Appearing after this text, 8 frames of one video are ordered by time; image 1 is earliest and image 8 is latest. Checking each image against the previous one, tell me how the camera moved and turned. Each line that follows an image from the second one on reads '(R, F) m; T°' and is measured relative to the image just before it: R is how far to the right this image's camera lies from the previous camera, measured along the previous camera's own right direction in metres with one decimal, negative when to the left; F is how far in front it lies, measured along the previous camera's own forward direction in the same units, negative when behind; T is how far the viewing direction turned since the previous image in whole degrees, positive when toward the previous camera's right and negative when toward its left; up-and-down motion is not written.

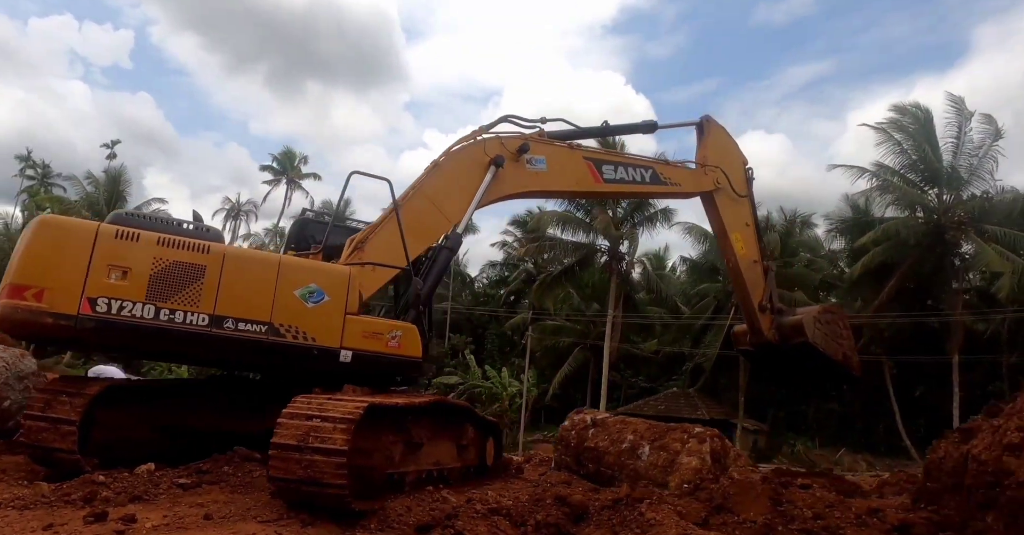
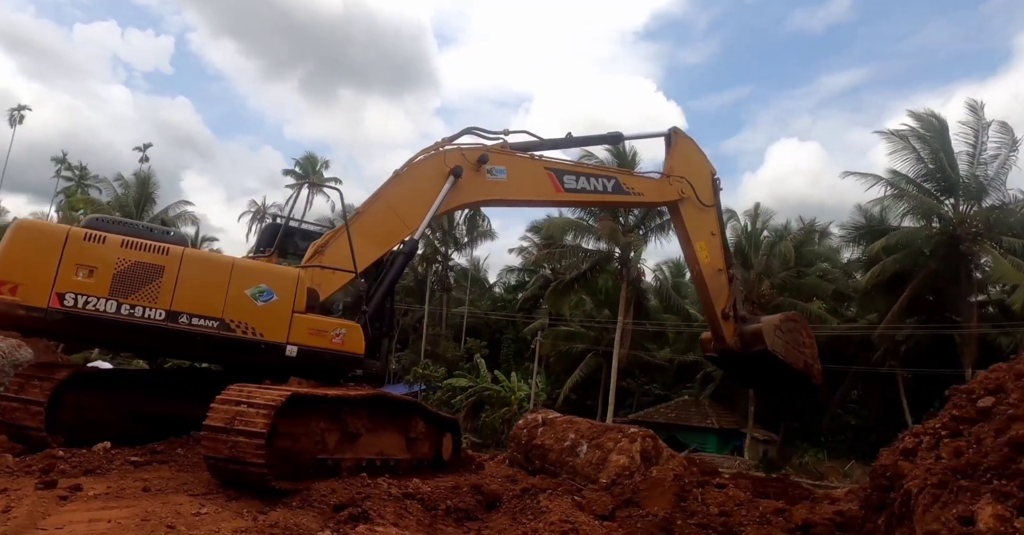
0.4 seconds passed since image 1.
(+0.8, -0.3) m; -3°
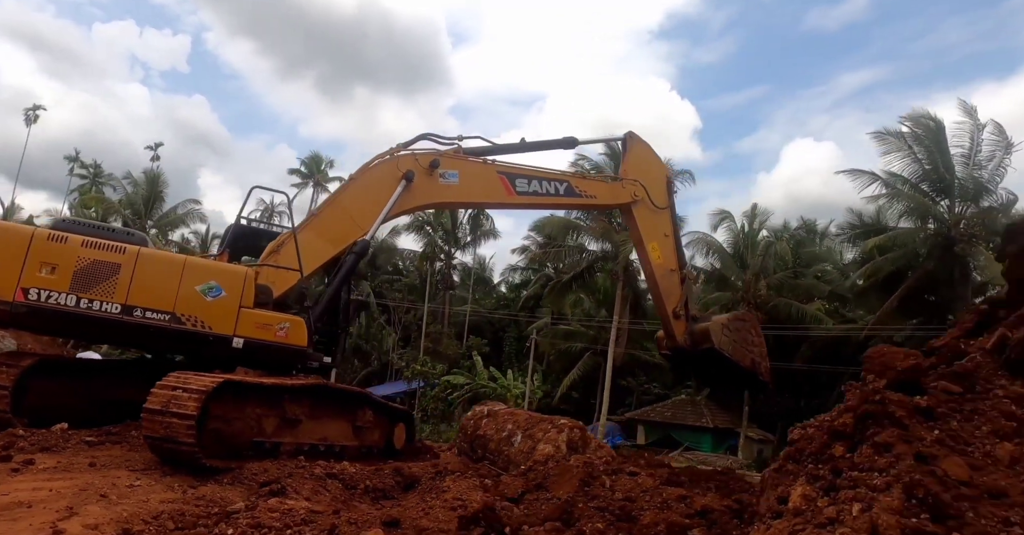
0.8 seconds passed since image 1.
(+0.8, -0.3) m; -2°
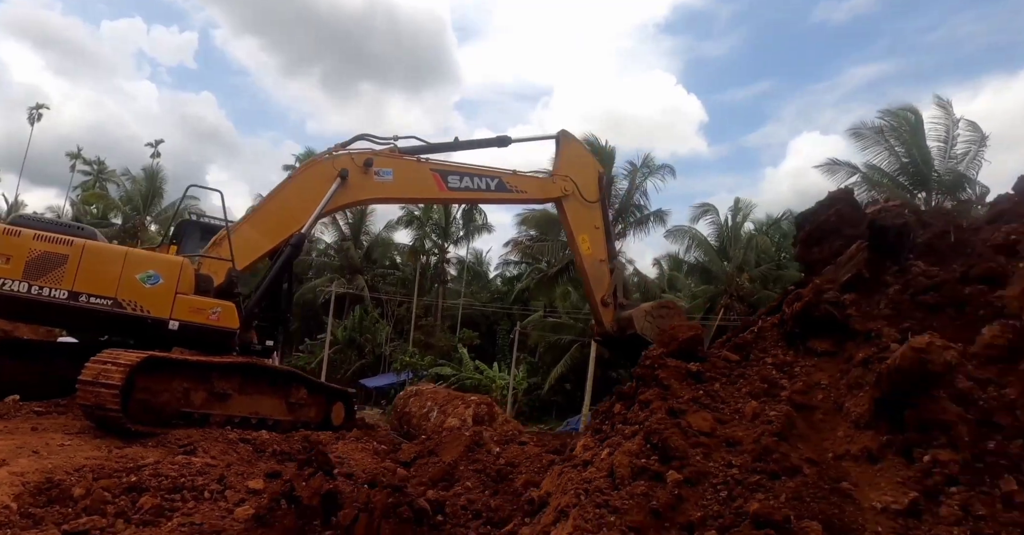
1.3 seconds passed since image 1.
(+1.0, -0.6) m; -2°
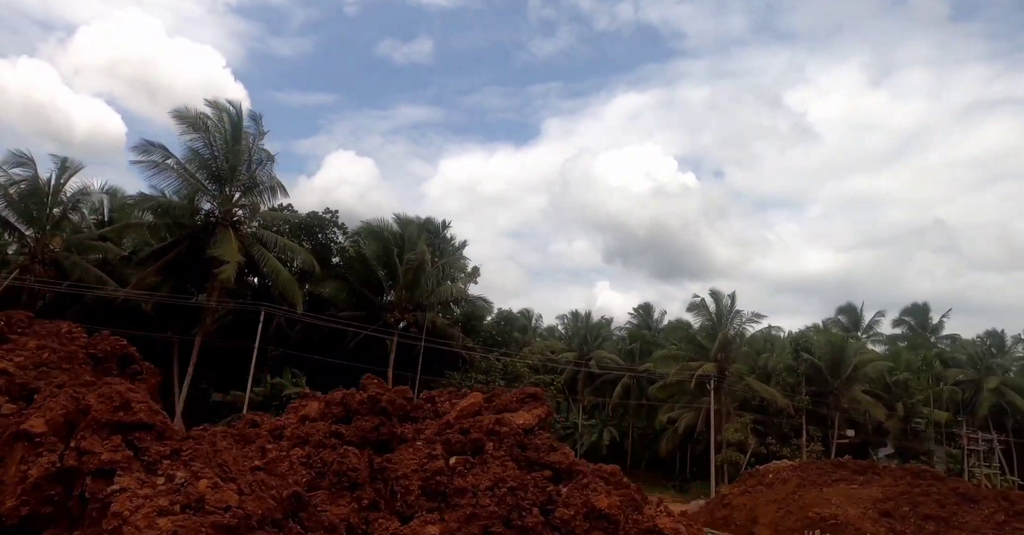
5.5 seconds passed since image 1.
(+9.3, -4.1) m; +28°
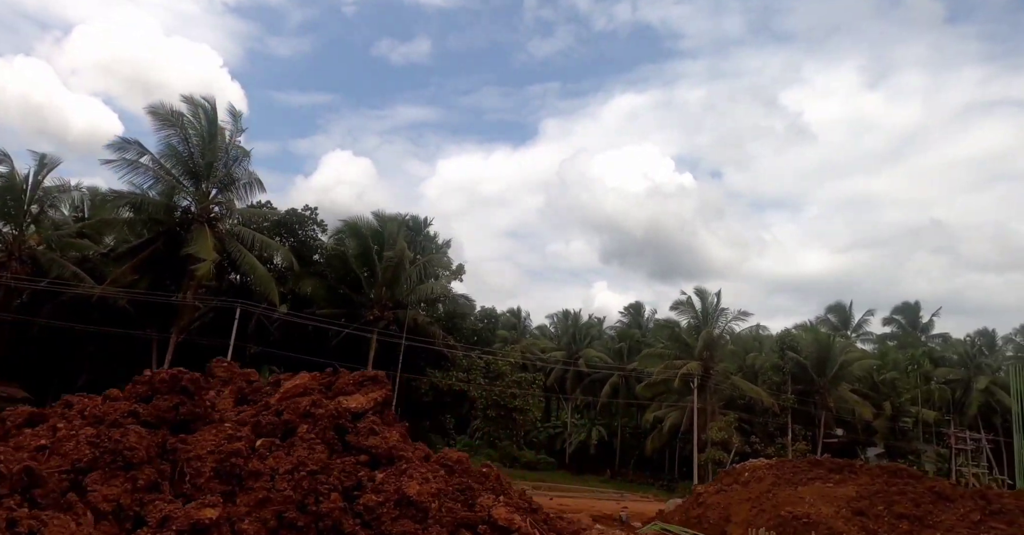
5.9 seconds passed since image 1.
(+0.9, +0.1) m; 0°
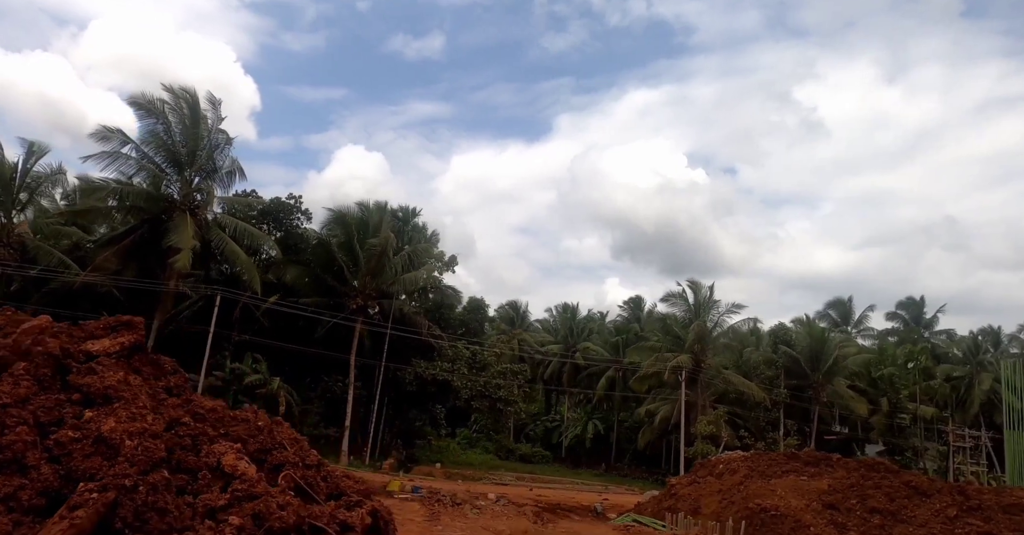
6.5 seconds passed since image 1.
(+1.4, +0.1) m; -2°
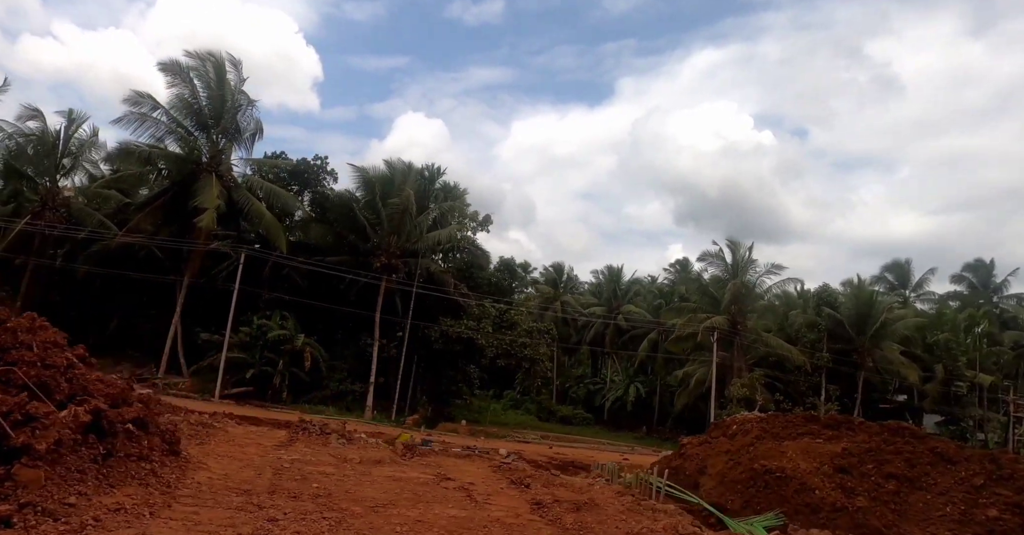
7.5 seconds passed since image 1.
(+2.0, +0.3) m; -6°
